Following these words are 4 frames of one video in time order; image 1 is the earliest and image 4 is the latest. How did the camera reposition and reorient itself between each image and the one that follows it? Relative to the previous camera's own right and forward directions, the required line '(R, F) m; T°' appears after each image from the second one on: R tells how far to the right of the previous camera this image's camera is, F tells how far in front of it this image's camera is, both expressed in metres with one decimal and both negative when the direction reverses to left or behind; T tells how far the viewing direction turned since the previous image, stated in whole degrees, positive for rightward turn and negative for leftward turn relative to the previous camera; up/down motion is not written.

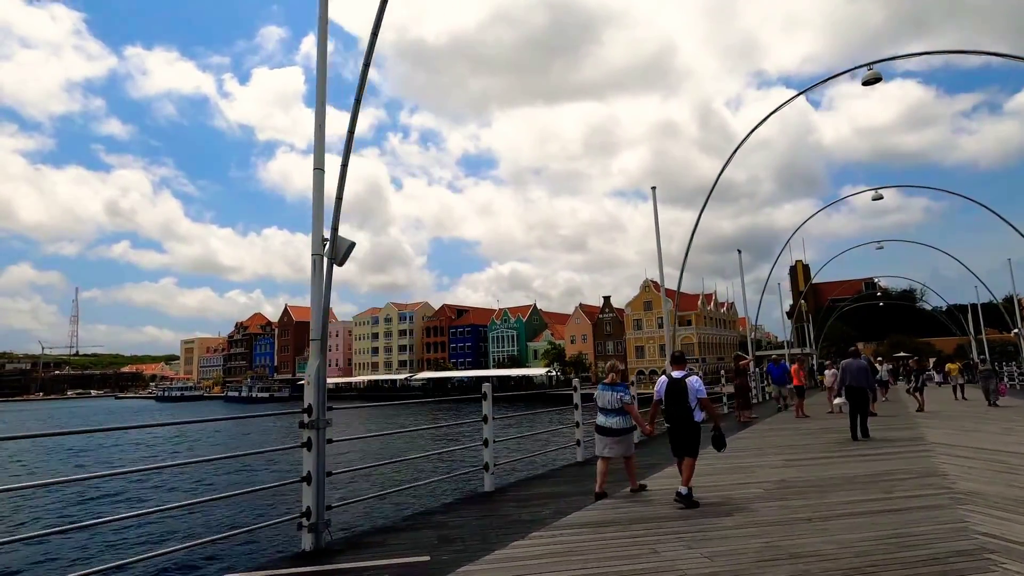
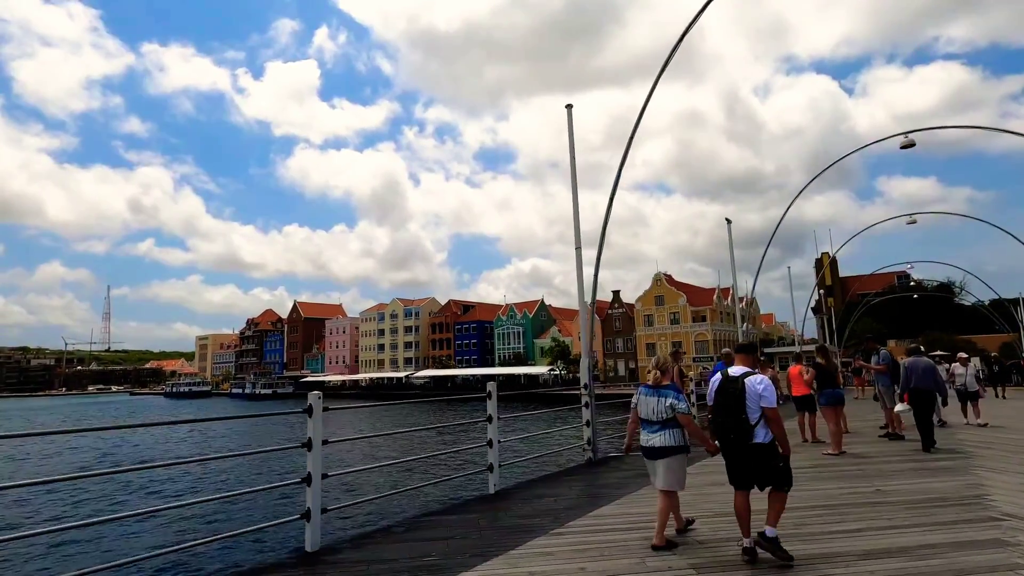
(+3.0, +4.3) m; -3°
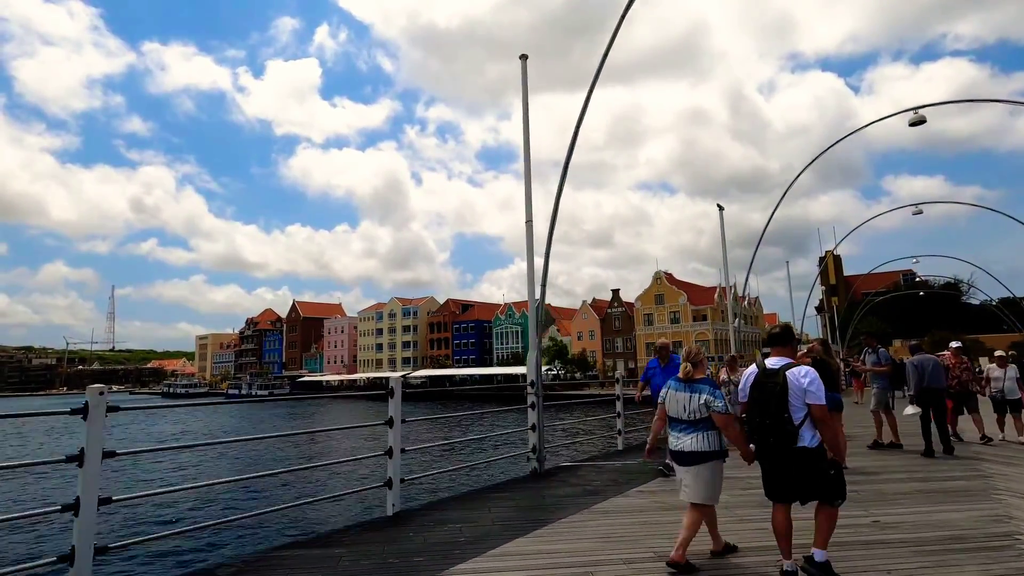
(+0.9, +1.3) m; 0°
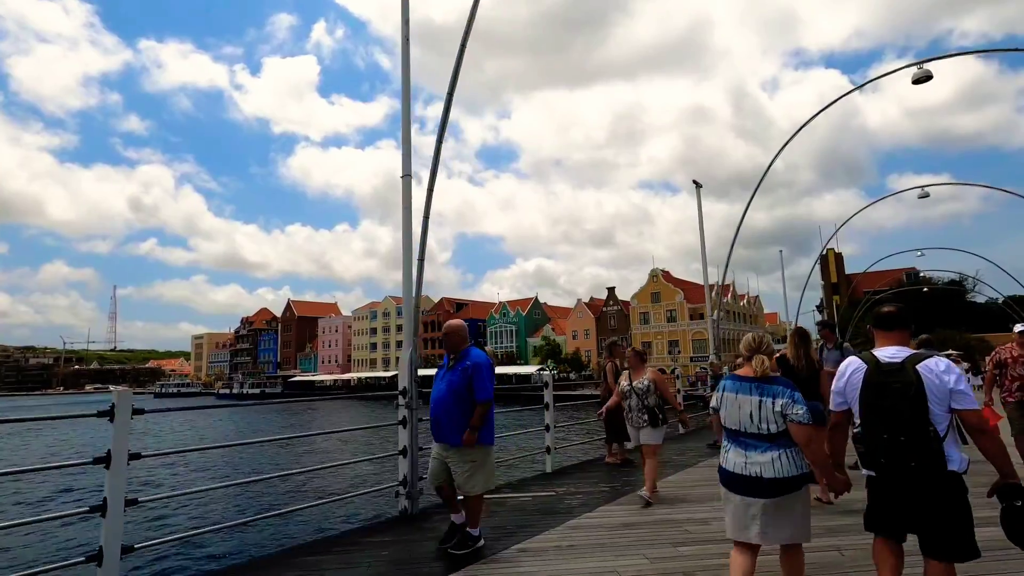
(+1.4, +1.9) m; 0°
